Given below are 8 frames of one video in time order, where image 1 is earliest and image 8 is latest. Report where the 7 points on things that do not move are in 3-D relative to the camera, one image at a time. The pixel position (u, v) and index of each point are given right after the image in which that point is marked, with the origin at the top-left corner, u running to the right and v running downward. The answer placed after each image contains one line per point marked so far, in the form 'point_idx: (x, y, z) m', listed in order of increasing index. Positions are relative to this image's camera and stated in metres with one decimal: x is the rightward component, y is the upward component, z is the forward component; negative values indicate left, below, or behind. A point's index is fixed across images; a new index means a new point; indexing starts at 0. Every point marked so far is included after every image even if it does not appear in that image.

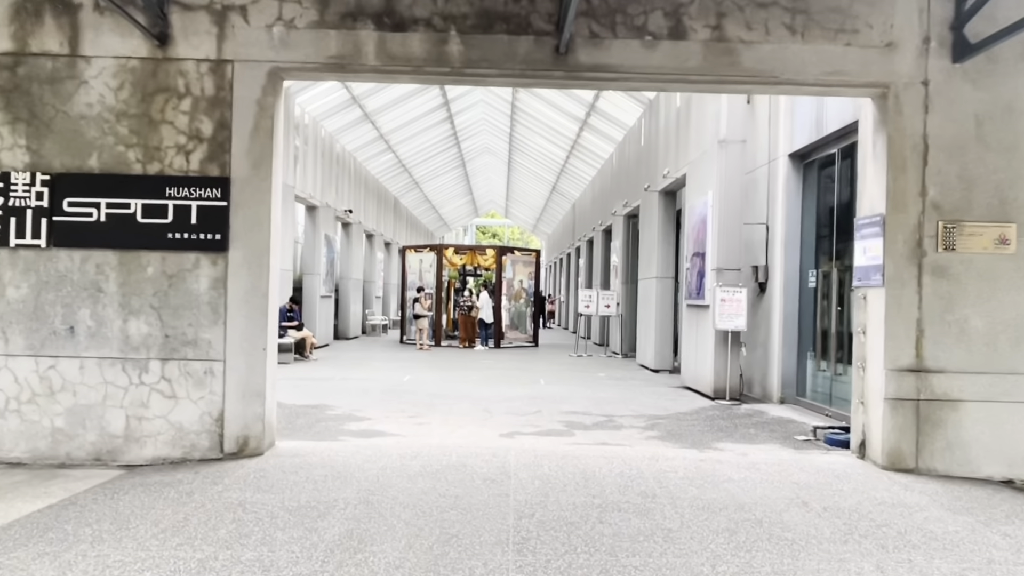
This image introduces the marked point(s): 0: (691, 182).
0: (+3.0, +1.8, +12.2) m
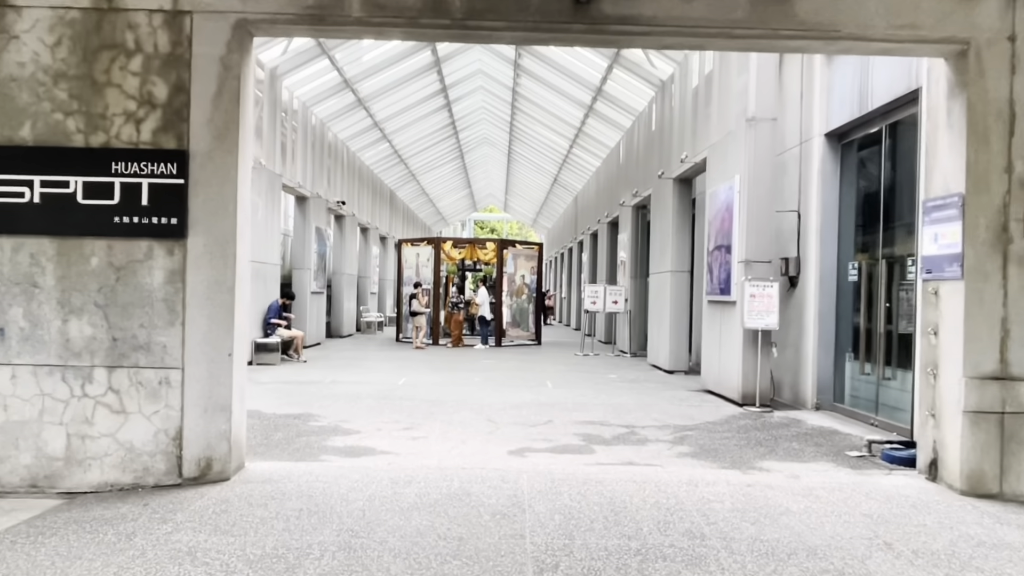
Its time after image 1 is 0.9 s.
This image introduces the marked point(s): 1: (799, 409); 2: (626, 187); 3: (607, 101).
0: (+3.1, +1.9, +11.2) m
1: (+3.8, -1.6, +9.8) m
2: (+2.9, +2.6, +18.7) m
3: (+2.4, +4.7, +18.6) m
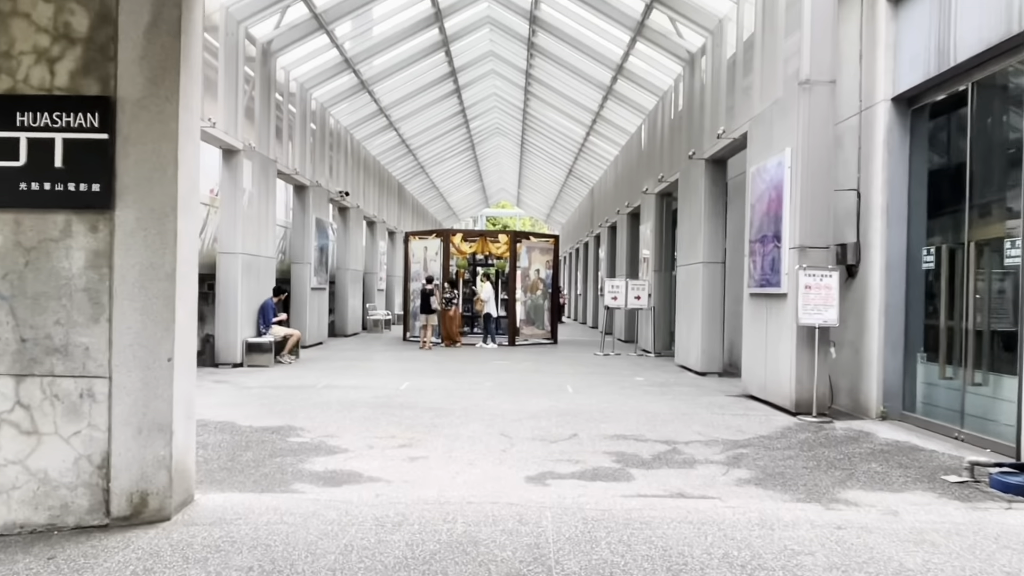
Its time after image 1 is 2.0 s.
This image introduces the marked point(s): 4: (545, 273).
0: (+3.3, +2.0, +9.9) m
1: (+4.0, -1.5, +8.5) m
2: (+3.3, +2.7, +17.4) m
3: (+2.7, +4.9, +17.3) m
4: (+0.8, +0.4, +19.0) m
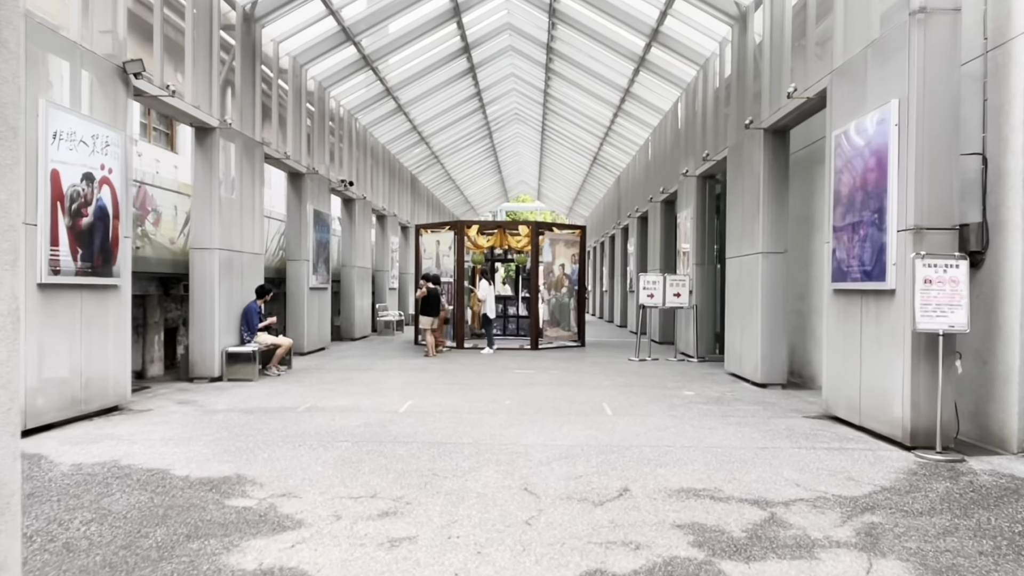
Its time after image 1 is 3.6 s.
0: (+3.5, +2.0, +7.9) m
1: (+4.2, -1.4, +6.5) m
2: (+3.7, +2.8, +15.4) m
3: (+3.1, +5.0, +15.3) m
4: (+1.4, +0.5, +17.1) m
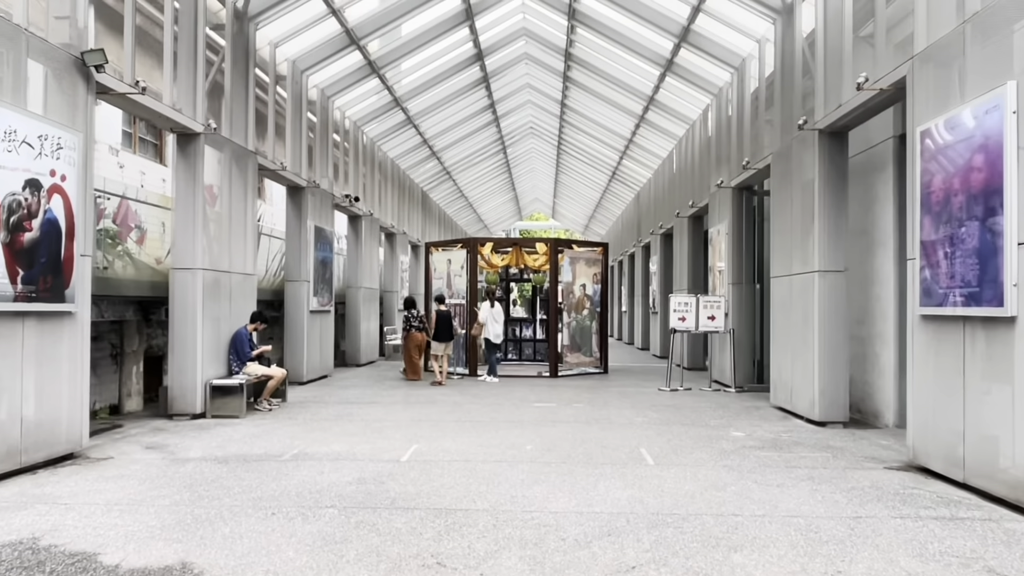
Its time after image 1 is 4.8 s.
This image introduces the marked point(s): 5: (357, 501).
0: (+3.7, +1.8, +6.6) m
1: (+4.4, -1.6, +5.1) m
2: (+4.0, +2.4, +14.1) m
3: (+3.5, +4.5, +14.1) m
4: (+1.7, 0.0, +15.8) m
5: (-1.1, -1.5, +5.4) m
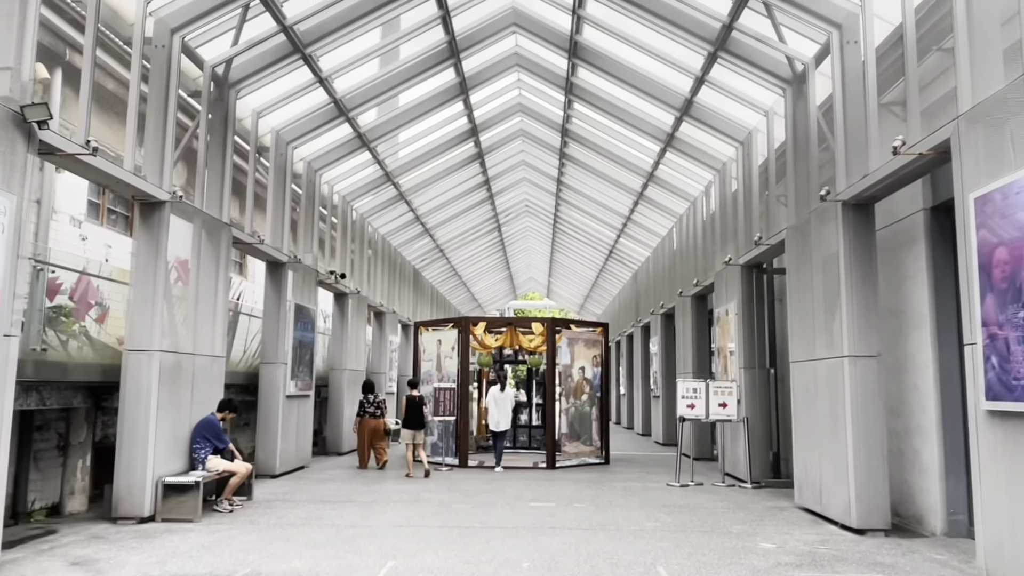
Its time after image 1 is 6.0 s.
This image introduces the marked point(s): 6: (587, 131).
0: (+3.7, +1.1, +5.8) m
1: (+4.4, -2.1, +4.0) m
2: (+3.9, +0.8, +13.4) m
3: (+3.4, +3.0, +13.6) m
4: (+1.6, -1.7, +14.8) m
5: (-1.1, -2.1, +4.2) m
6: (+1.7, +3.6, +17.0) m
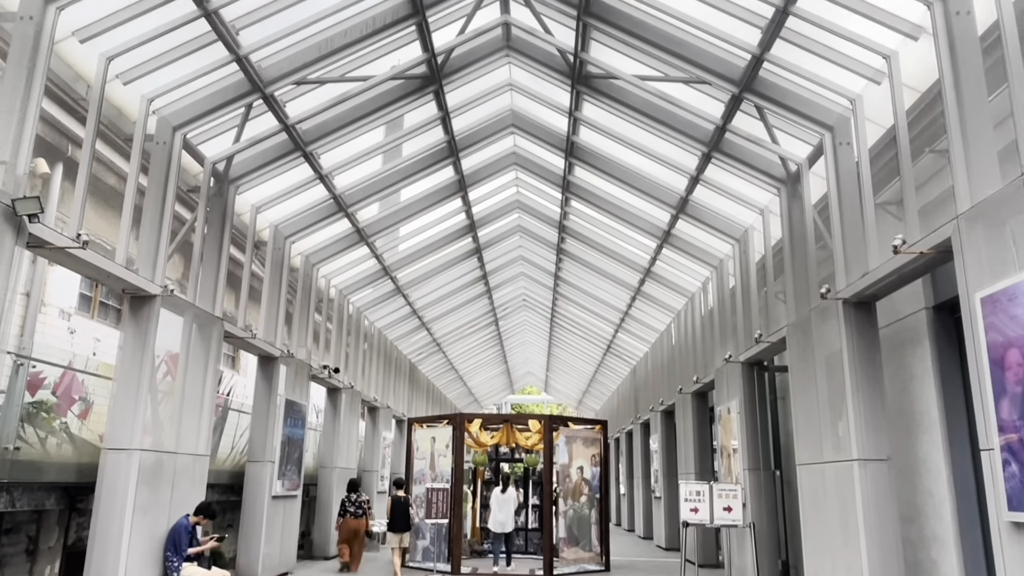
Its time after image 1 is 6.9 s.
0: (+3.6, +0.3, +5.8) m
1: (+4.3, -2.7, +3.5) m
2: (+3.9, -0.9, +13.2) m
3: (+3.3, +1.2, +13.7) m
4: (+1.5, -3.6, +14.3) m
5: (-1.2, -2.6, +3.7) m
6: (+1.7, +1.4, +17.1) m
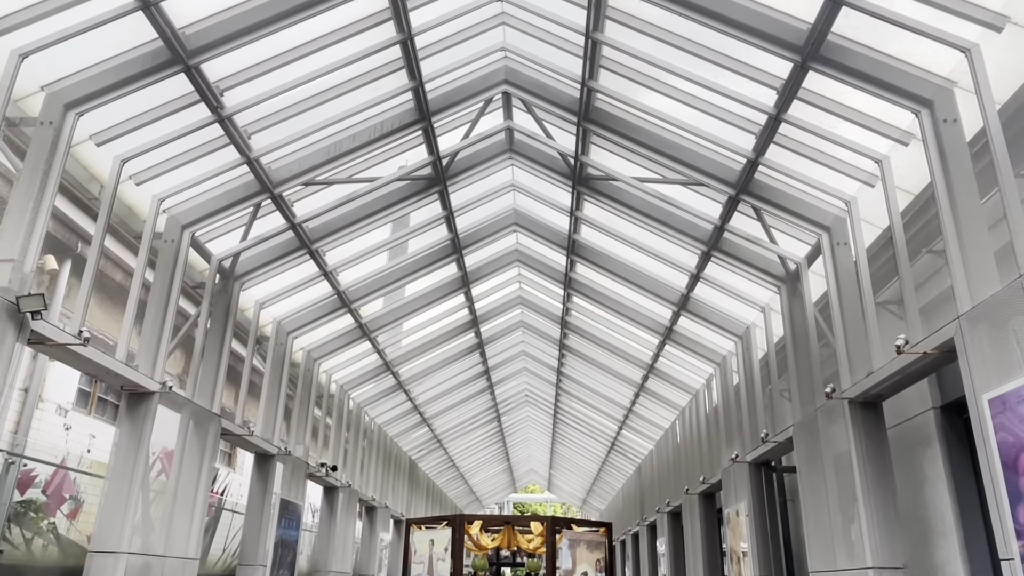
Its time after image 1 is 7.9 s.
0: (+3.6, -0.4, +5.7) m
1: (+4.3, -3.1, +3.1) m
2: (+3.9, -2.6, +12.9) m
3: (+3.4, -0.5, +13.7) m
4: (+1.5, -5.4, +13.7) m
5: (-1.2, -3.1, +3.4) m
6: (+1.7, -0.8, +17.1) m
